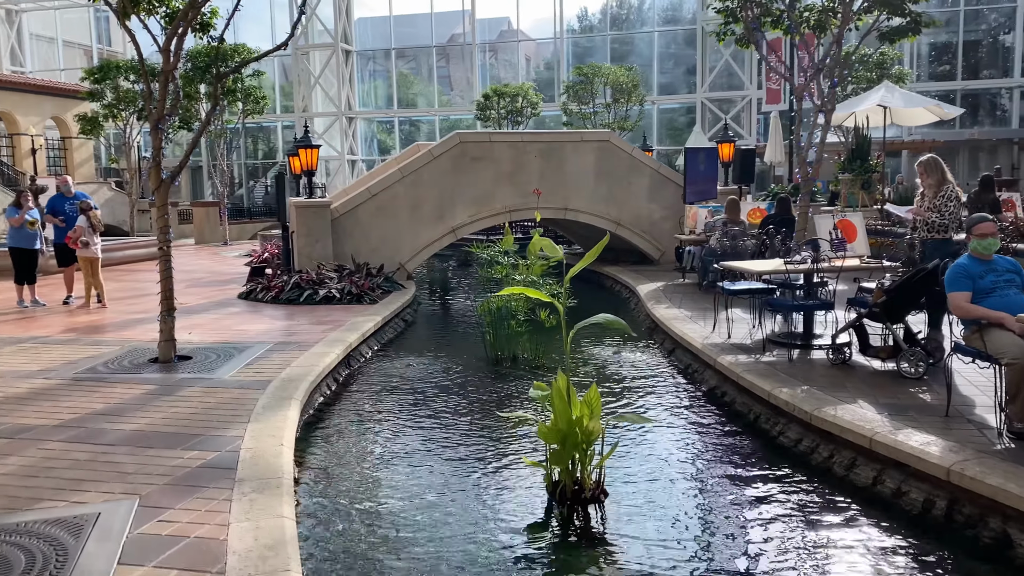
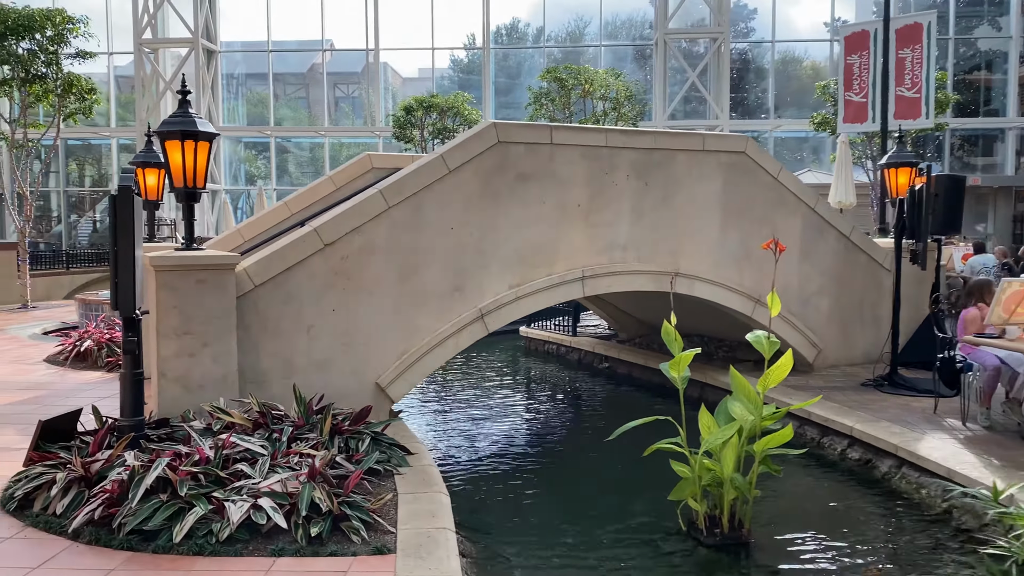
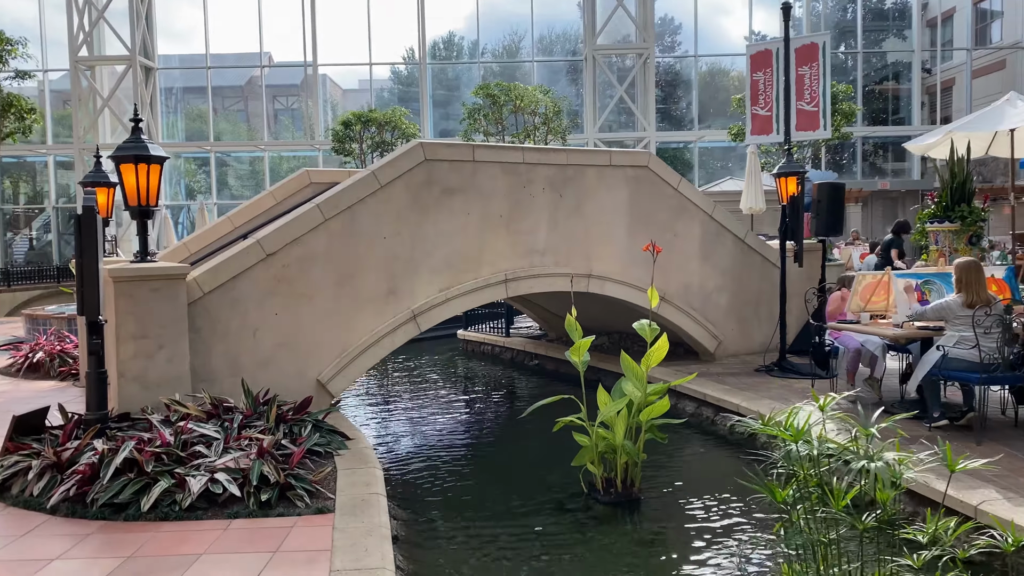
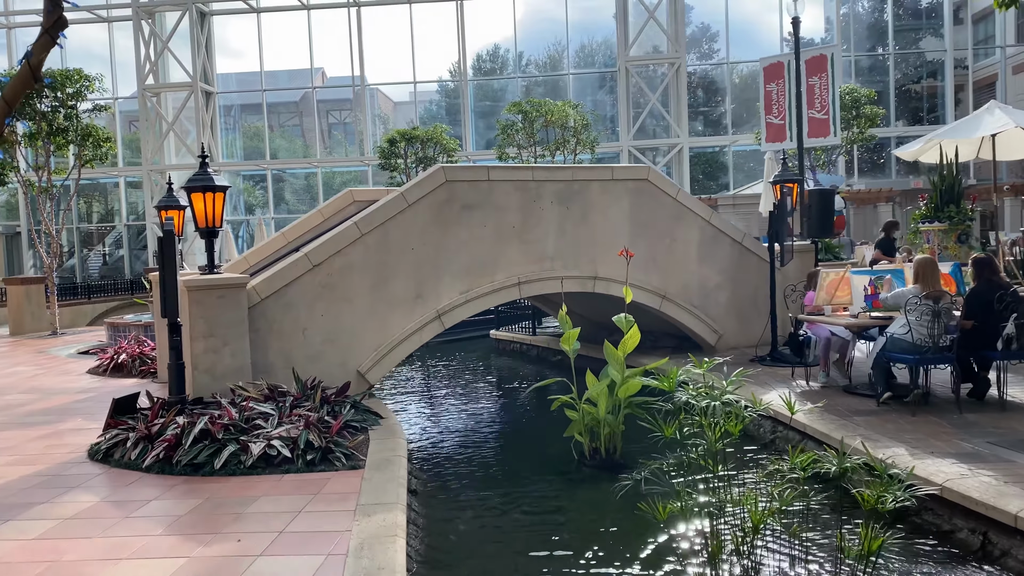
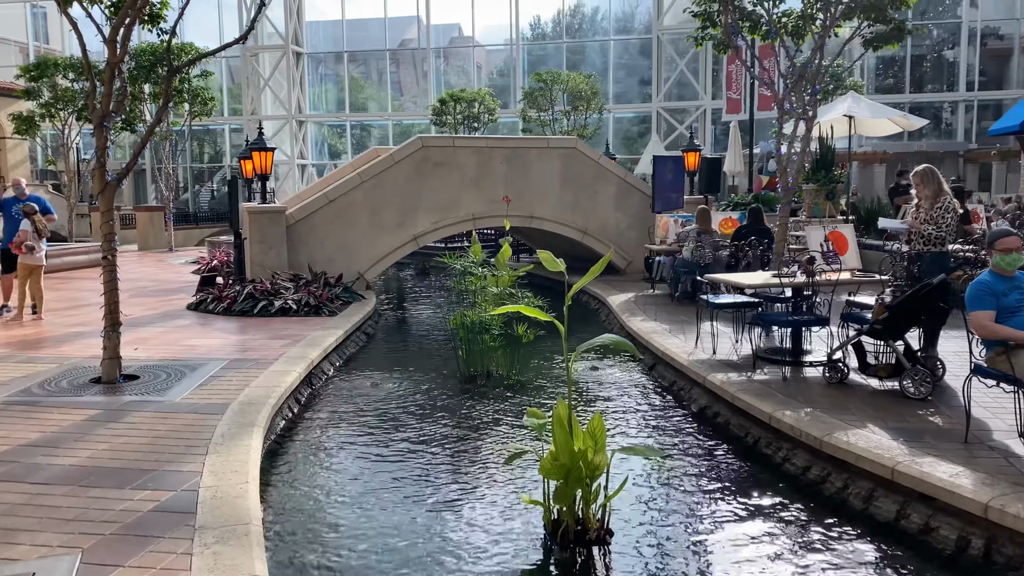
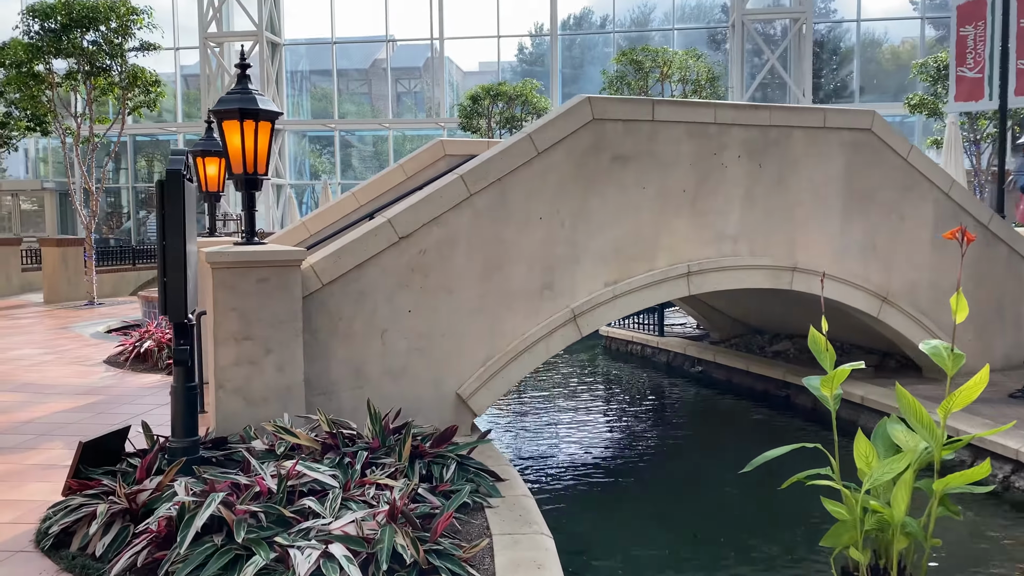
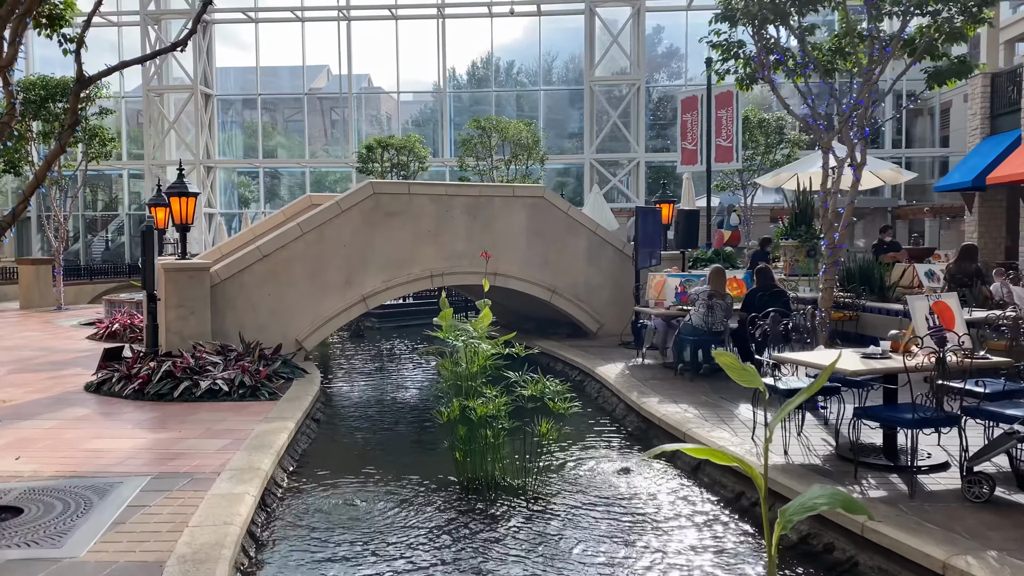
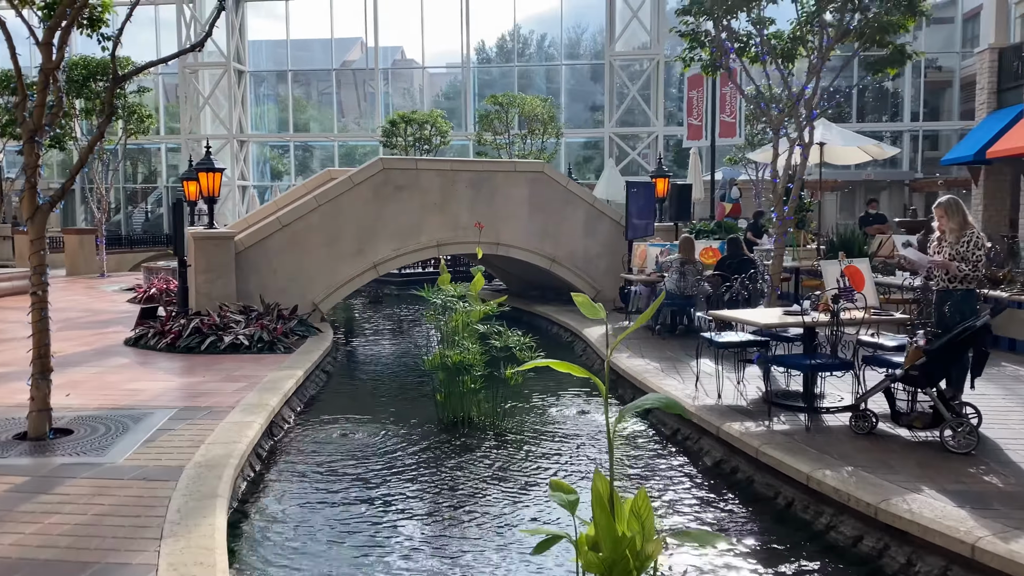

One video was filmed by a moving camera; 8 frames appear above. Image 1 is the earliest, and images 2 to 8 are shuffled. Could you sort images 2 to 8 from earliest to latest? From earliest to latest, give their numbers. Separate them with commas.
5, 8, 7, 4, 3, 2, 6
